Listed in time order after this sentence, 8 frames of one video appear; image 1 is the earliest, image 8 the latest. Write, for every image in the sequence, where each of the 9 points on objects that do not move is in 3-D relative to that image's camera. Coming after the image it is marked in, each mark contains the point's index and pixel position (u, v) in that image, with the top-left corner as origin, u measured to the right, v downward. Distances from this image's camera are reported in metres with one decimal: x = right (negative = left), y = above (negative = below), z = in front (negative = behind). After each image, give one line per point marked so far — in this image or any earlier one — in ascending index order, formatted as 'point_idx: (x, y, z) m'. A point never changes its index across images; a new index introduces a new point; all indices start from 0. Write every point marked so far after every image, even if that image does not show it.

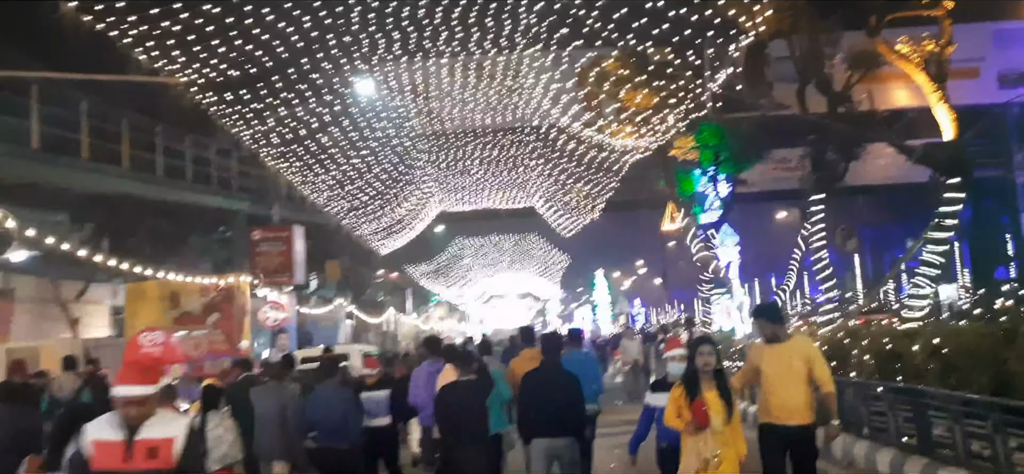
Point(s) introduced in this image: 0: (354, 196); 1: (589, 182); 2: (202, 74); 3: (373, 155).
0: (-3.3, +0.8, +18.6) m
1: (+1.7, +1.2, +19.8) m
2: (-3.3, +1.8, +9.7) m
3: (-2.5, +1.5, +16.3) m
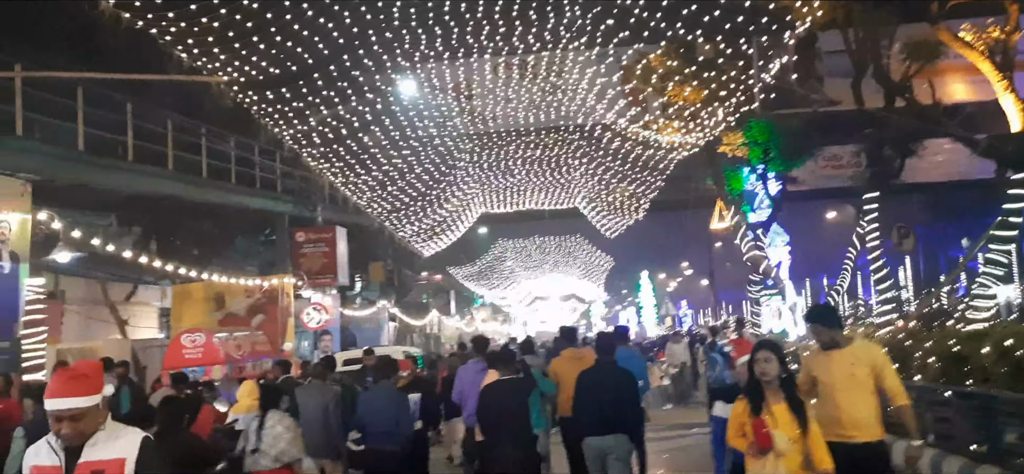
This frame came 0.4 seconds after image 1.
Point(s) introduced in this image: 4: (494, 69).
0: (-2.4, +0.8, +18.4) m
1: (+2.6, +1.2, +19.5) m
2: (-2.9, +1.8, +9.6) m
3: (-1.8, +1.5, +16.2) m
4: (-0.3, +2.3, +12.7) m
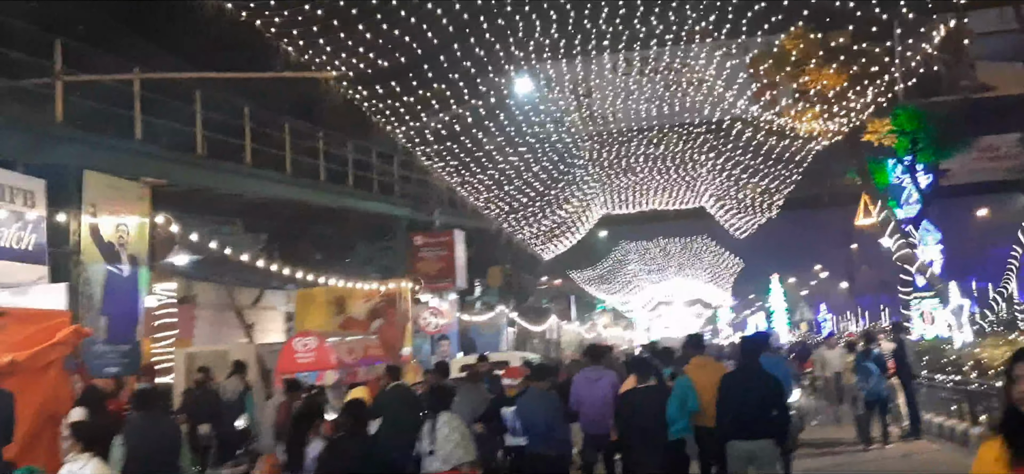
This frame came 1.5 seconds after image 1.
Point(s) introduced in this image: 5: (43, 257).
0: (0.0, +0.8, +17.9) m
1: (+5.1, +1.2, +18.3) m
2: (-1.7, +1.8, +9.3) m
3: (+0.3, +1.5, +15.6) m
4: (+1.3, +2.3, +11.9) m
5: (-4.8, -0.2, +9.2) m
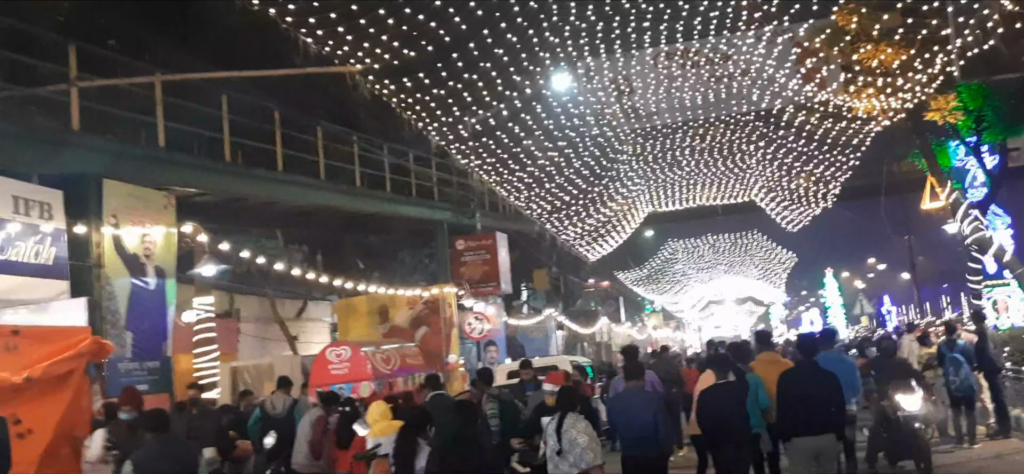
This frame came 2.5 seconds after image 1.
0: (+0.8, +0.8, +17.3) m
1: (+5.9, +1.4, +17.4) m
2: (-1.3, +1.7, +8.7) m
3: (+1.0, +1.5, +15.0) m
4: (+1.8, +2.4, +11.2) m
5: (-4.4, -0.3, +8.8) m
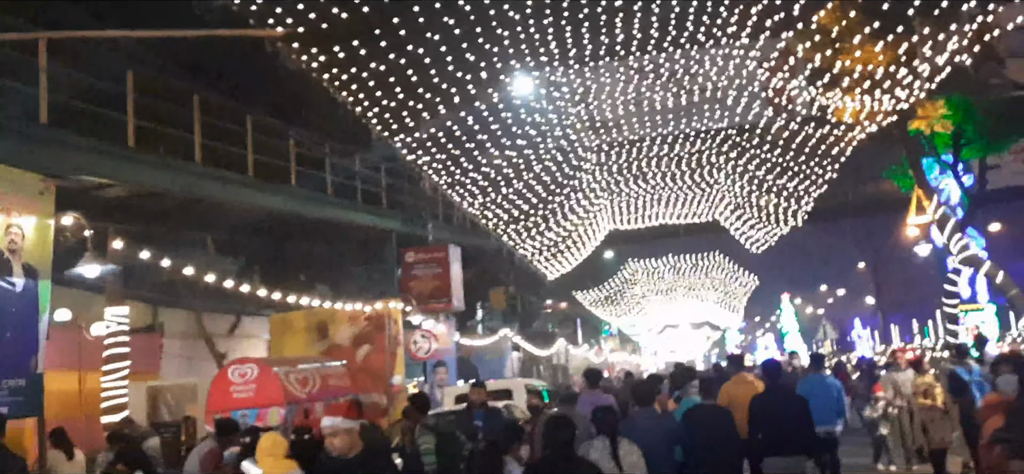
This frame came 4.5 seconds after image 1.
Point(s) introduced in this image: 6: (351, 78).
0: (0.0, +0.6, +15.9) m
1: (+5.1, +1.1, +16.3) m
2: (-1.7, +1.8, +7.3) m
3: (+0.3, +1.3, +13.6) m
4: (+1.3, +2.3, +10.0) m
5: (-4.8, -0.2, +7.1) m
6: (-1.6, +1.5, +8.9) m
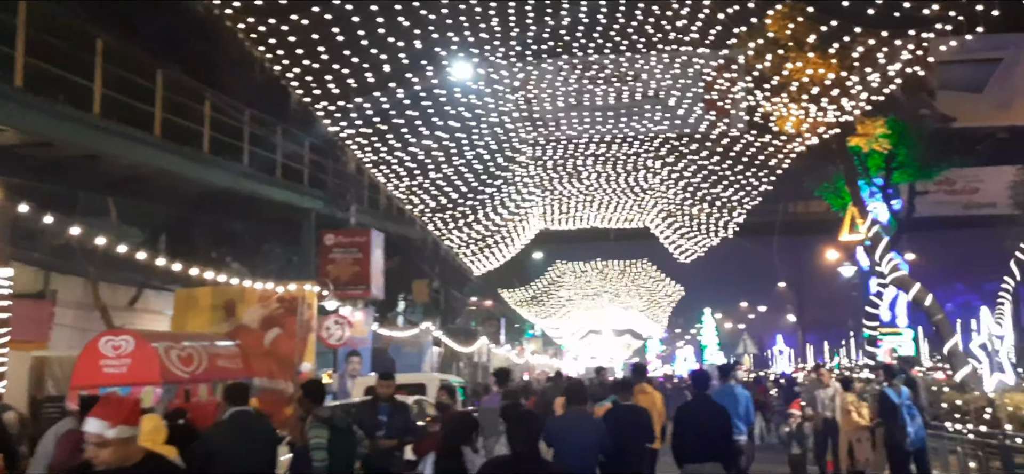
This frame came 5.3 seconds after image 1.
0: (-1.2, +0.8, +15.3) m
1: (+3.9, +0.9, +16.0) m
2: (-2.2, +2.0, +6.5) m
3: (-0.7, +1.5, +13.0) m
4: (+0.6, +2.4, +9.4) m
5: (-5.4, +0.3, +6.2) m
6: (-2.2, +1.8, +8.1) m
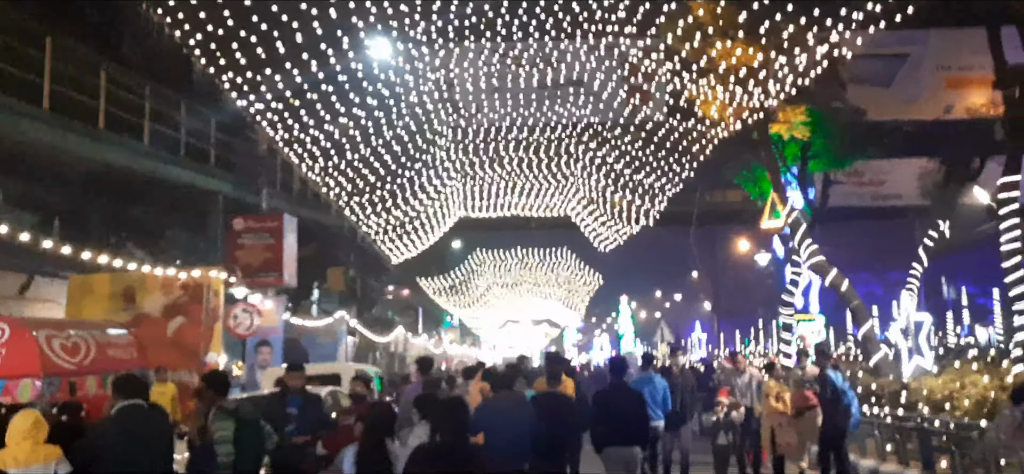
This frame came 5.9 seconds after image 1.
0: (-2.5, +1.0, +14.7) m
1: (+2.5, +1.2, +15.9) m
2: (-2.7, +2.2, +5.9) m
3: (-1.8, +1.7, +12.5) m
4: (-0.1, +2.6, +9.1) m
5: (-5.8, +0.4, +5.3) m
6: (-2.8, +2.0, +7.5) m
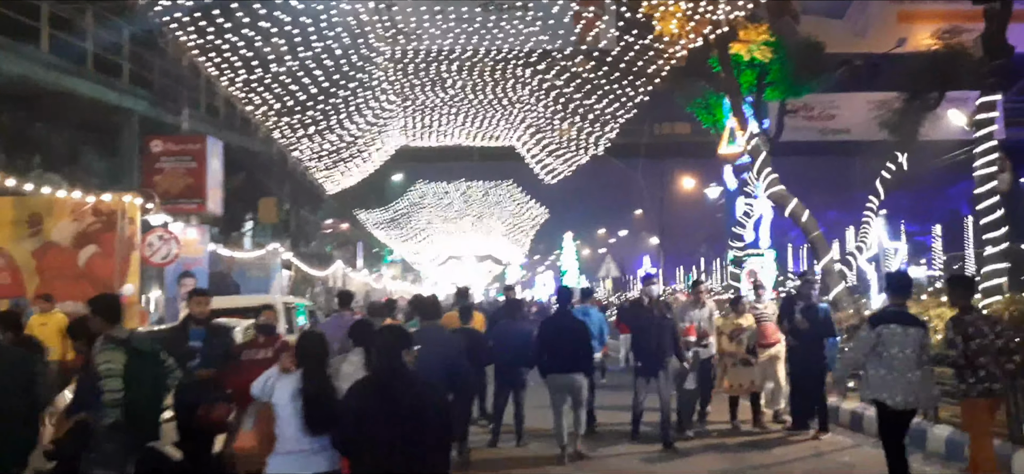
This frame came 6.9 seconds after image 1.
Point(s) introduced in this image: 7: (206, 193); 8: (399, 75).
0: (-3.4, +2.1, +13.5) m
1: (+1.5, +2.4, +15.0) m
2: (-3.0, +2.7, +4.7) m
3: (-2.5, +2.7, +11.3) m
4: (-0.6, +3.3, +7.9) m
5: (-6.1, +0.9, +4.0) m
6: (-3.2, +2.6, +6.3) m
7: (-5.3, +0.8, +15.6) m
8: (-1.7, +2.6, +13.8) m
